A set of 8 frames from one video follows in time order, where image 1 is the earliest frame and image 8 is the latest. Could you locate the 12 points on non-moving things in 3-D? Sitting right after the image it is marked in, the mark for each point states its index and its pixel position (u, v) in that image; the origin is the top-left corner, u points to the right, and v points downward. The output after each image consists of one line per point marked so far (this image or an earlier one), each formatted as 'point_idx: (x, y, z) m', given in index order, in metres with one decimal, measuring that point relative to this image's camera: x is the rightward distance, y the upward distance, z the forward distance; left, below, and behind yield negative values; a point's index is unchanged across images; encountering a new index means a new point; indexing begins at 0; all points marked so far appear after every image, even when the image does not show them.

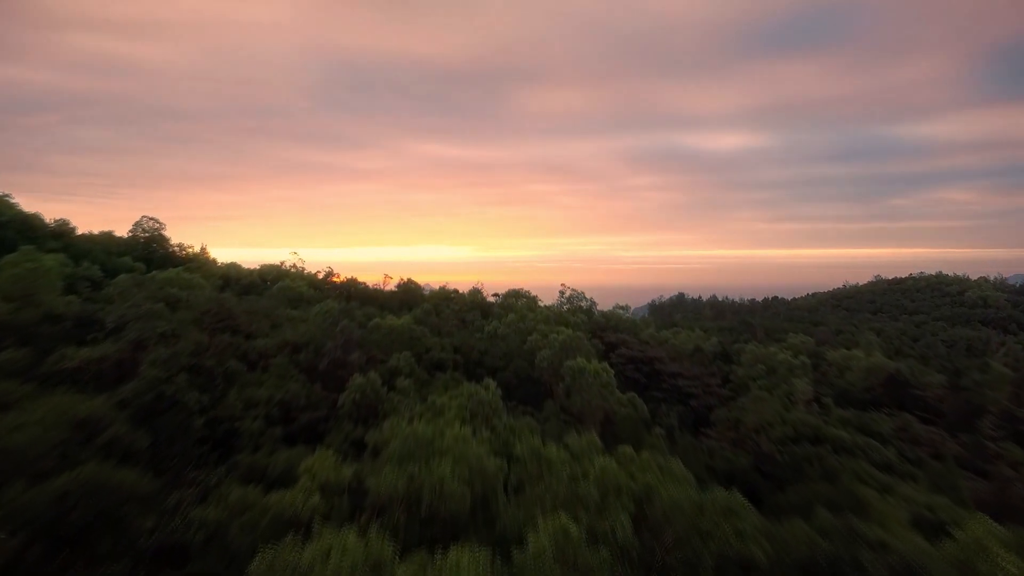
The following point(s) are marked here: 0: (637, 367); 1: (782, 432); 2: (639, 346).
0: (+3.8, -2.4, +10.4) m
1: (+5.8, -3.1, +7.4) m
2: (+4.2, -1.9, +11.2) m
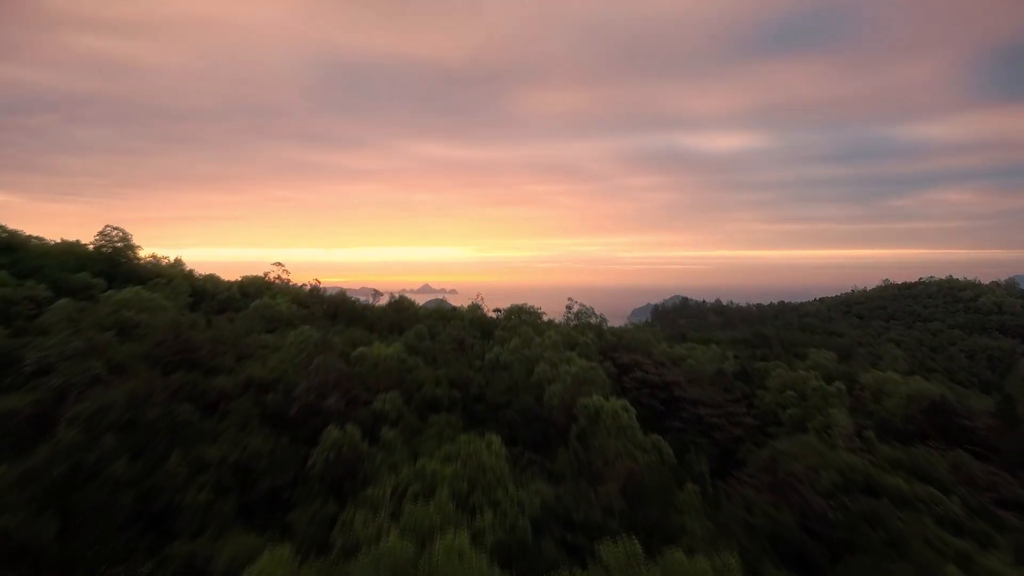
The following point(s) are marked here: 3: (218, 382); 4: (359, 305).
0: (+3.8, -2.9, +9.4) m
1: (+5.9, -3.6, +6.4) m
2: (+4.3, -2.4, +10.2) m
3: (-4.8, -1.5, +5.6) m
4: (-4.5, -0.6, +10.2) m
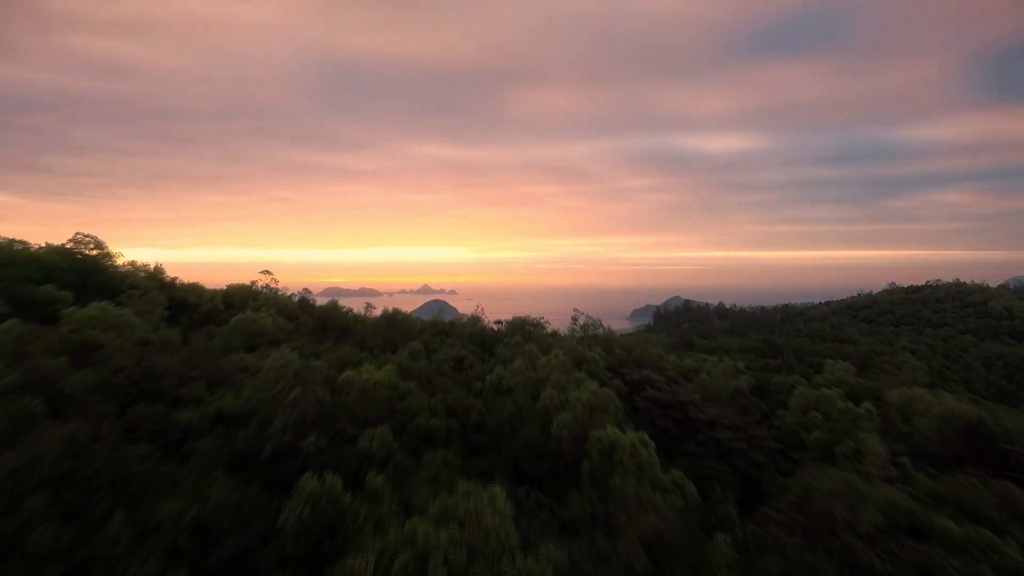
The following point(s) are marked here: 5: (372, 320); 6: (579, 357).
0: (+3.9, -3.2, +8.7) m
1: (+6.0, -3.9, +5.7) m
2: (+4.3, -2.7, +9.5) m
3: (-4.8, -1.9, +4.9) m
4: (-4.5, -0.9, +9.5) m
5: (-3.9, -0.9, +9.5) m
6: (+1.8, -1.8, +9.0) m
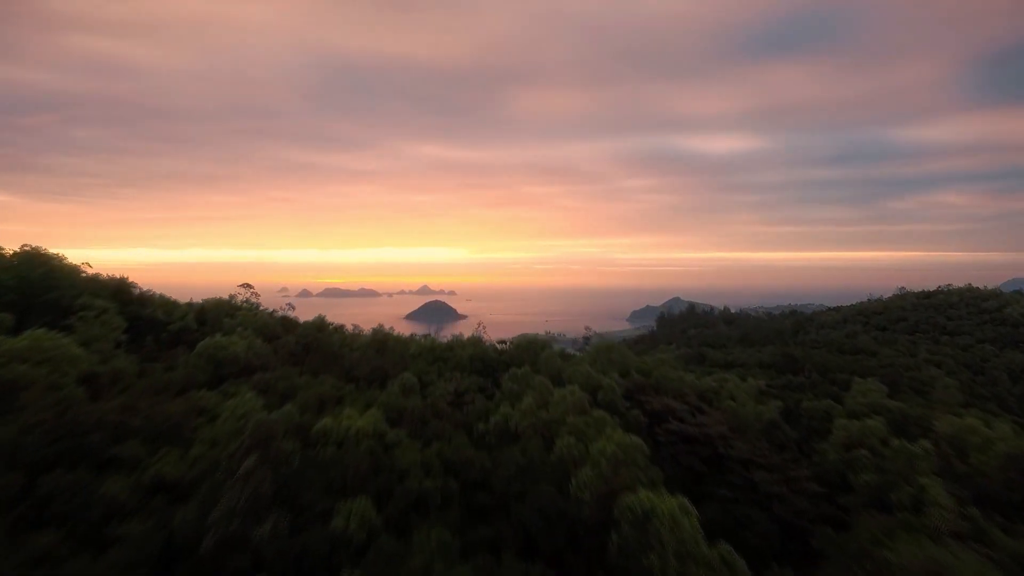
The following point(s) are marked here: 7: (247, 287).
0: (+4.1, -3.7, +7.7) m
1: (+6.2, -4.3, +4.7) m
2: (+4.5, -3.2, +8.5) m
3: (-4.6, -2.3, +3.9) m
4: (-4.3, -1.3, +8.4) m
5: (-3.8, -1.4, +8.5) m
6: (+1.9, -2.3, +8.0) m
7: (-8.2, 0.0, +10.6) m
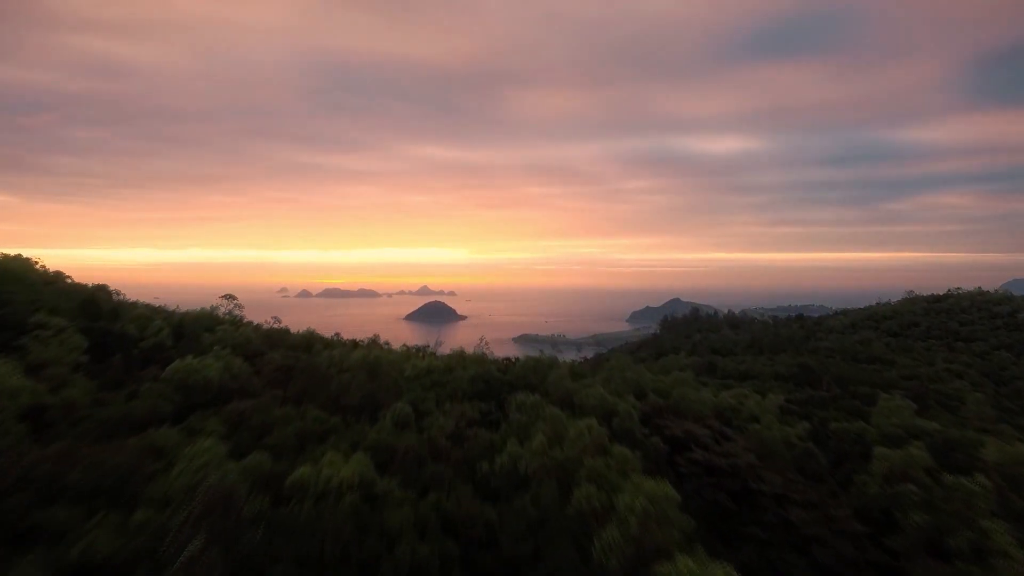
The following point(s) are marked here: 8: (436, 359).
0: (+4.2, -4.0, +6.9) m
1: (+6.3, -4.7, +3.9) m
2: (+4.6, -3.5, +7.8) m
3: (-4.5, -2.6, +3.1) m
4: (-4.2, -1.6, +7.6) m
5: (-3.6, -1.7, +7.7) m
6: (+2.1, -2.6, +7.2) m
7: (-8.1, -0.3, +9.8) m
8: (-1.9, -1.9, +8.4) m
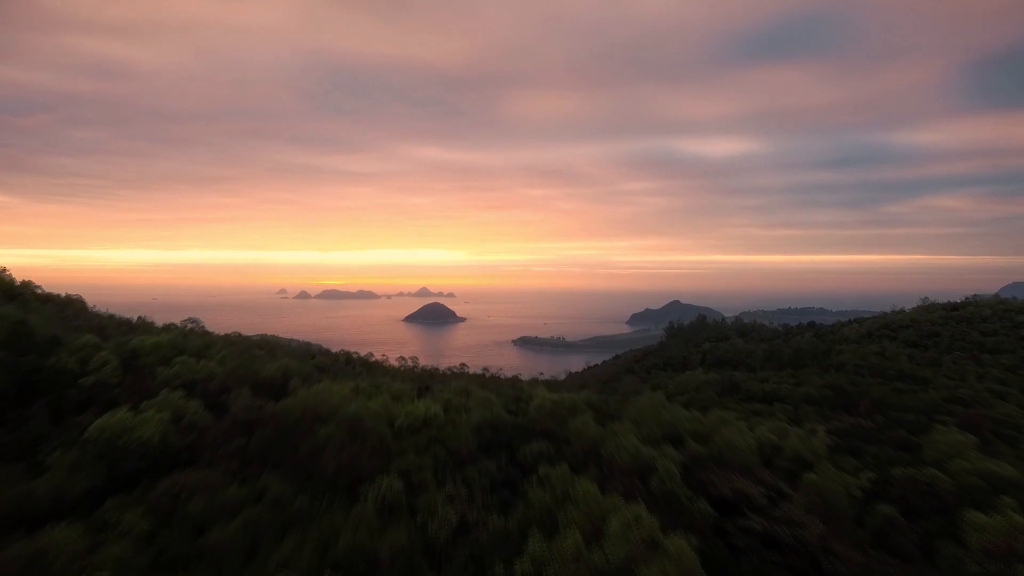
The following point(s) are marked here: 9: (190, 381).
0: (+4.5, -4.5, +5.6) m
1: (+6.6, -5.2, +2.6) m
2: (+4.9, -4.0, +6.4) m
3: (-4.2, -3.1, +1.8) m
4: (-3.9, -2.2, +6.3) m
5: (-3.4, -2.2, +6.4) m
6: (+2.3, -3.1, +5.9) m
7: (-7.8, -0.8, +8.4) m
8: (-1.6, -2.4, +7.1) m
9: (-6.6, -1.8, +7.0) m
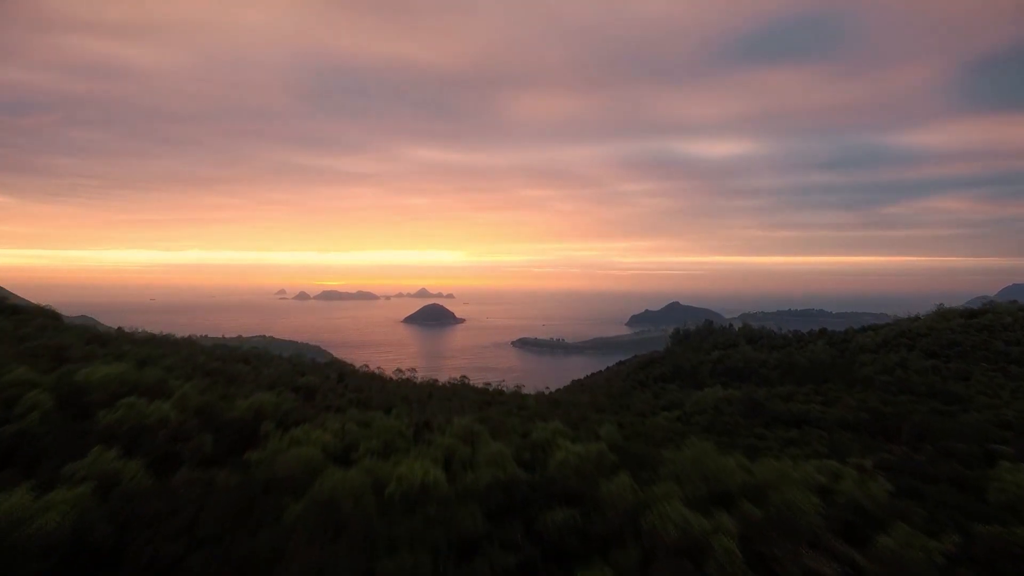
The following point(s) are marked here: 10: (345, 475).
0: (+4.7, -5.0, +4.3) m
1: (+6.9, -5.7, +1.4) m
2: (+5.2, -4.5, +5.2) m
3: (-3.9, -3.6, +0.5) m
4: (-3.7, -2.7, +5.0) m
5: (-3.1, -2.7, +5.1) m
6: (+2.6, -3.6, +4.7) m
7: (-7.6, -1.3, +7.2) m
8: (-1.3, -2.9, +5.9) m
9: (-6.3, -2.3, +5.7) m
10: (-2.5, -2.5, +5.0) m
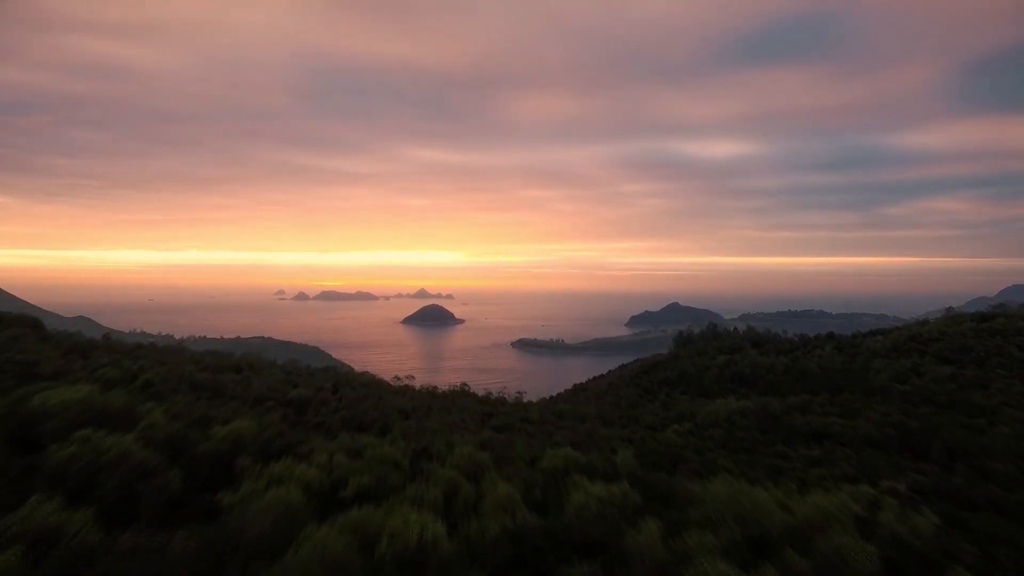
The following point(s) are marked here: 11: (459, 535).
0: (+4.9, -5.3, +3.6) m
1: (+7.0, -5.9, +0.6) m
2: (+5.3, -4.8, +4.5) m
3: (-3.7, -3.8, -0.2) m
4: (-3.5, -2.9, +4.3) m
5: (-2.9, -3.0, +4.4) m
6: (+2.8, -3.9, +3.9) m
7: (-7.4, -1.5, +6.4) m
8: (-1.2, -3.2, +5.1) m
9: (-6.1, -2.5, +5.0) m
10: (-2.3, -2.8, +4.2) m
11: (-0.7, -3.2, +4.6) m
